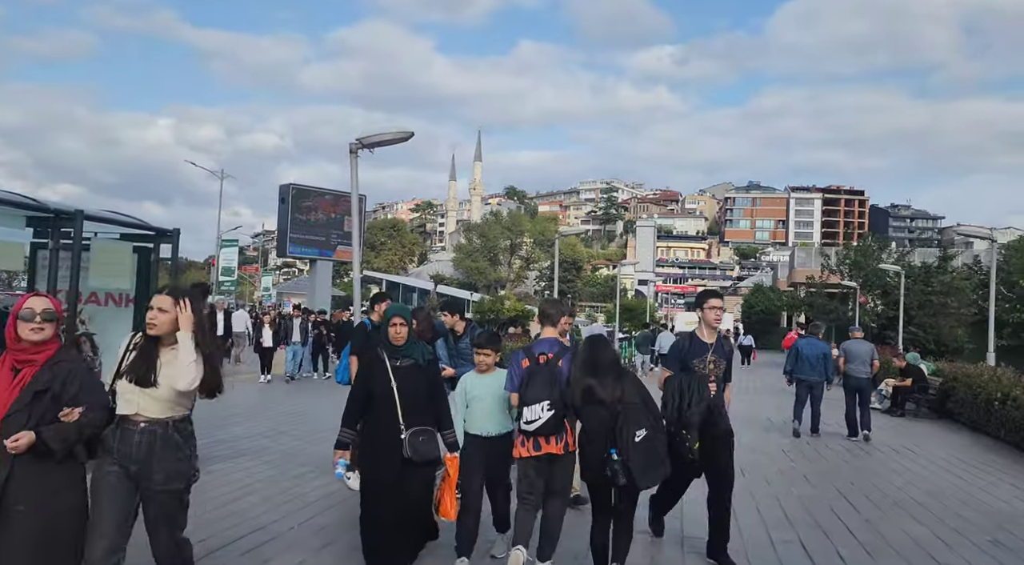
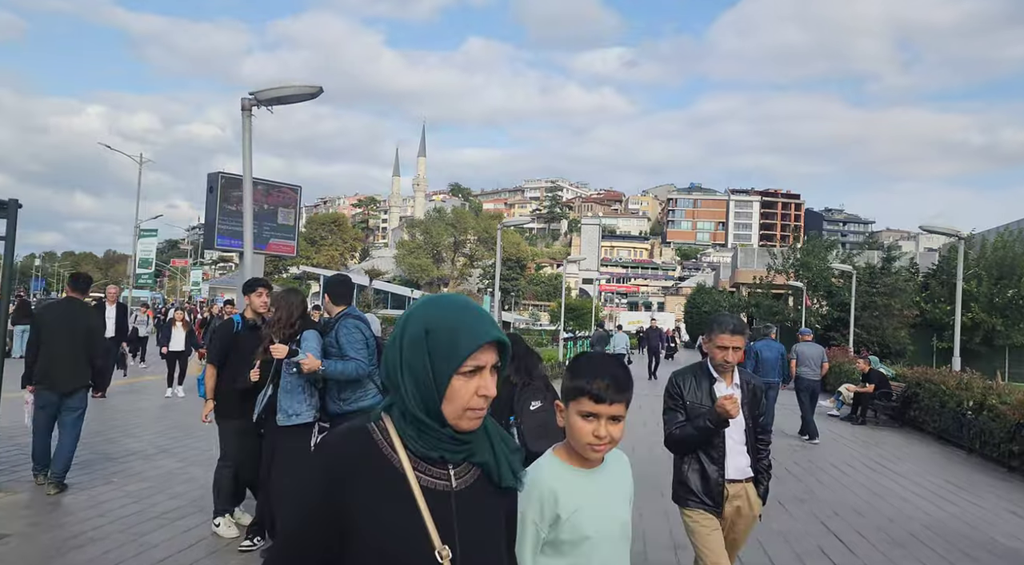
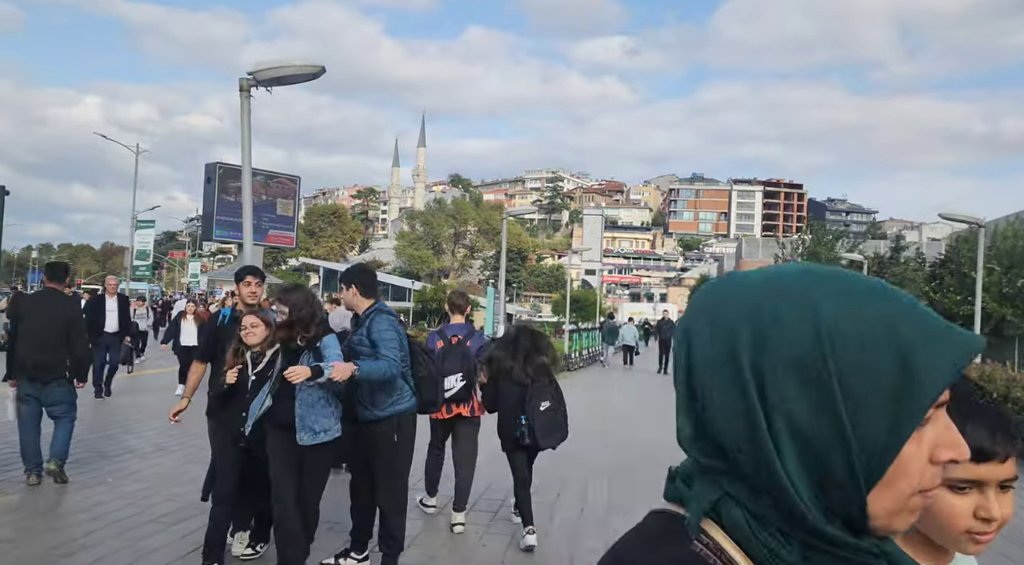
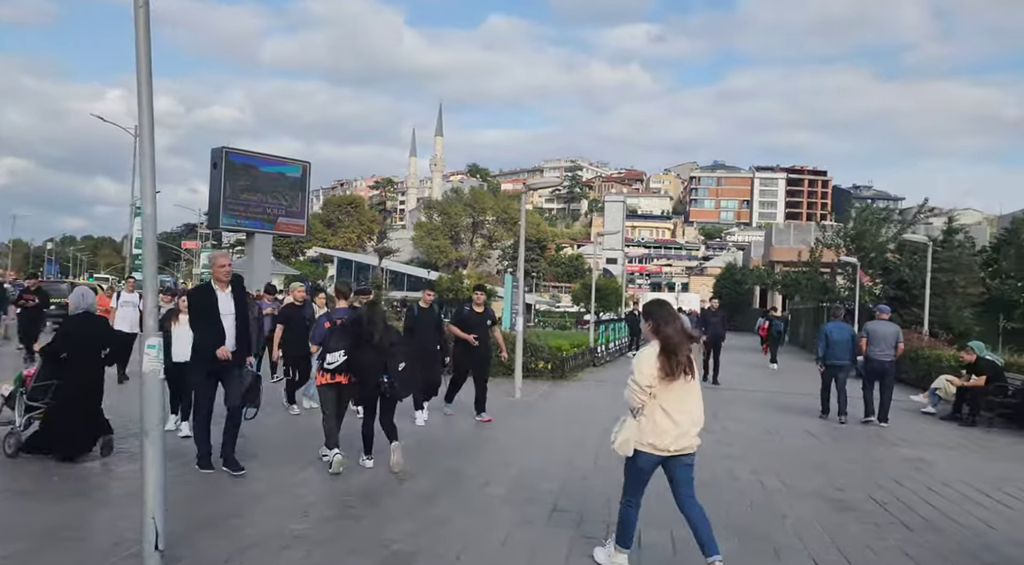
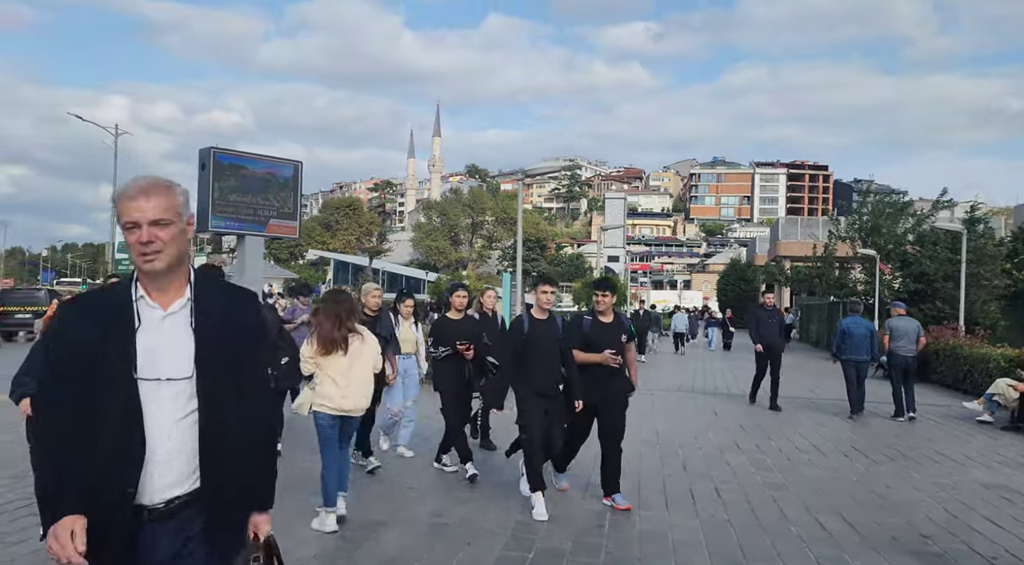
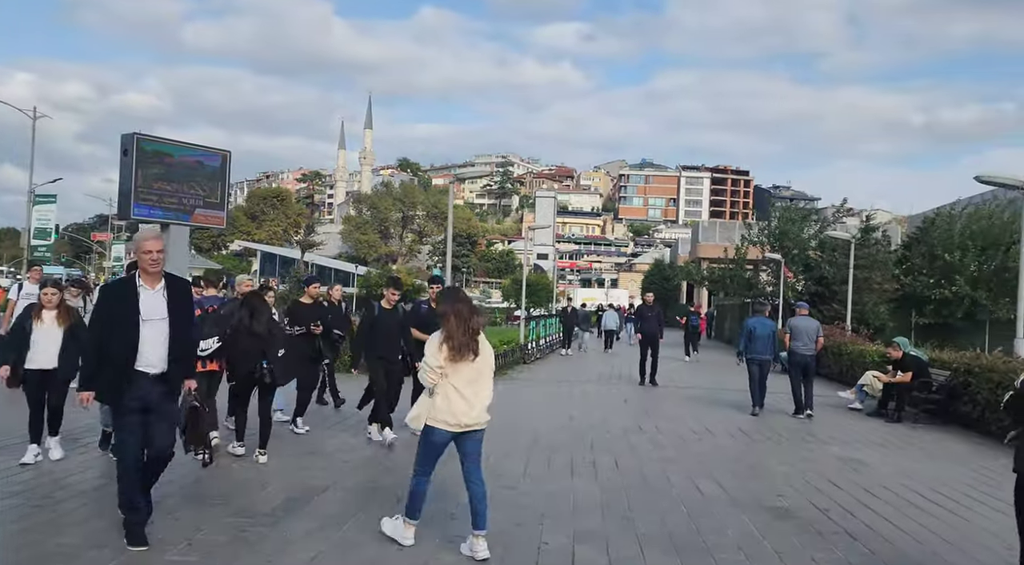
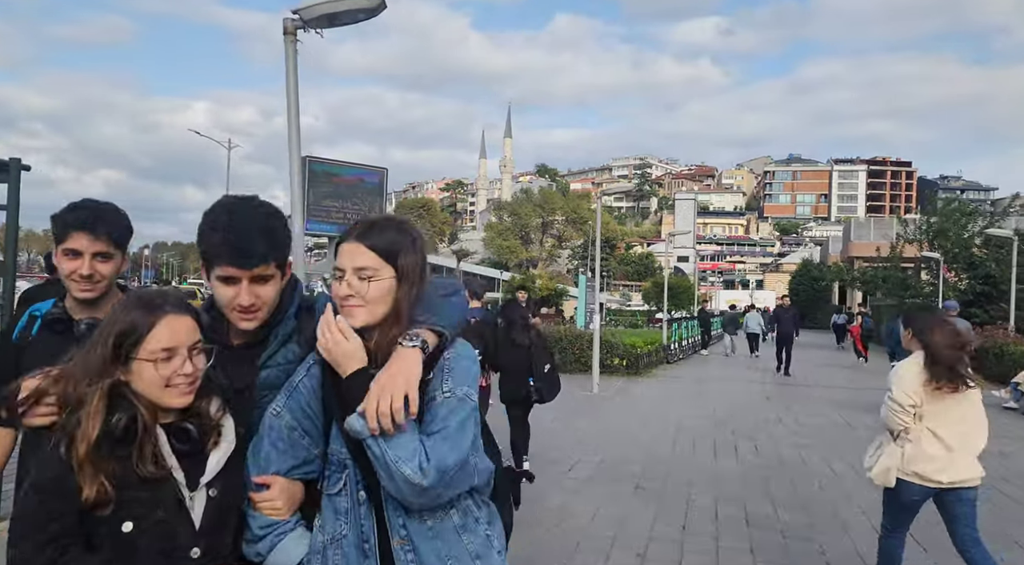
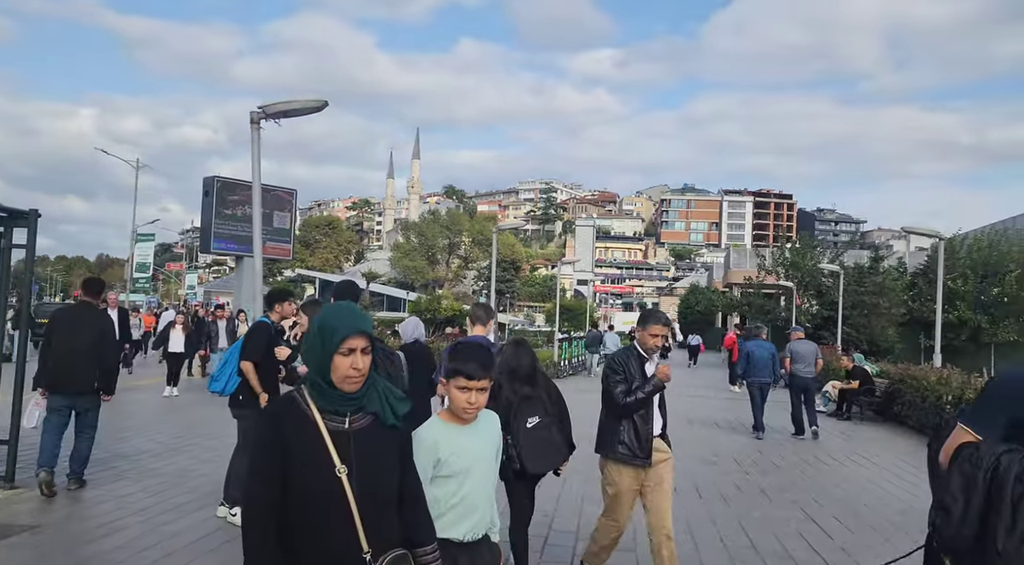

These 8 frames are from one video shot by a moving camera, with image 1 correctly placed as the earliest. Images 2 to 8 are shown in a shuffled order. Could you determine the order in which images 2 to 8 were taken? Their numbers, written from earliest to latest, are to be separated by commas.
8, 2, 3, 7, 4, 6, 5
